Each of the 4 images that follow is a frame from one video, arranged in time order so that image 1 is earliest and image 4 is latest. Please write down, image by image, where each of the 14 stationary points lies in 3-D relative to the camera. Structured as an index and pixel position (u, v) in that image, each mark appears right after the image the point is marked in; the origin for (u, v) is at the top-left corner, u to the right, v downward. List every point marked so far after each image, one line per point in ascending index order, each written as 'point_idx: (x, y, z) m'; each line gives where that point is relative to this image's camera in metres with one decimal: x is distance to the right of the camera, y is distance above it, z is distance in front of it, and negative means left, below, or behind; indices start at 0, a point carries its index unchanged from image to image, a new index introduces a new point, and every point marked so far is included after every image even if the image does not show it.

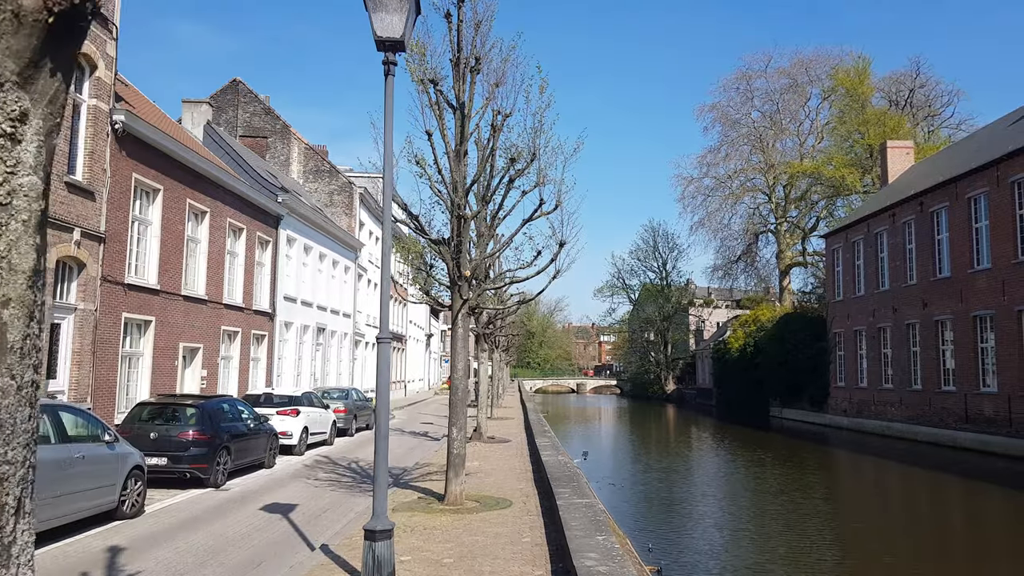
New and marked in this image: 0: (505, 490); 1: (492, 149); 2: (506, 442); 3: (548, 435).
0: (-0.1, -1.7, +8.9) m
1: (-0.2, +1.1, +8.5) m
2: (-0.1, -2.2, +15.1) m
3: (+0.5, -2.0, +14.1) m
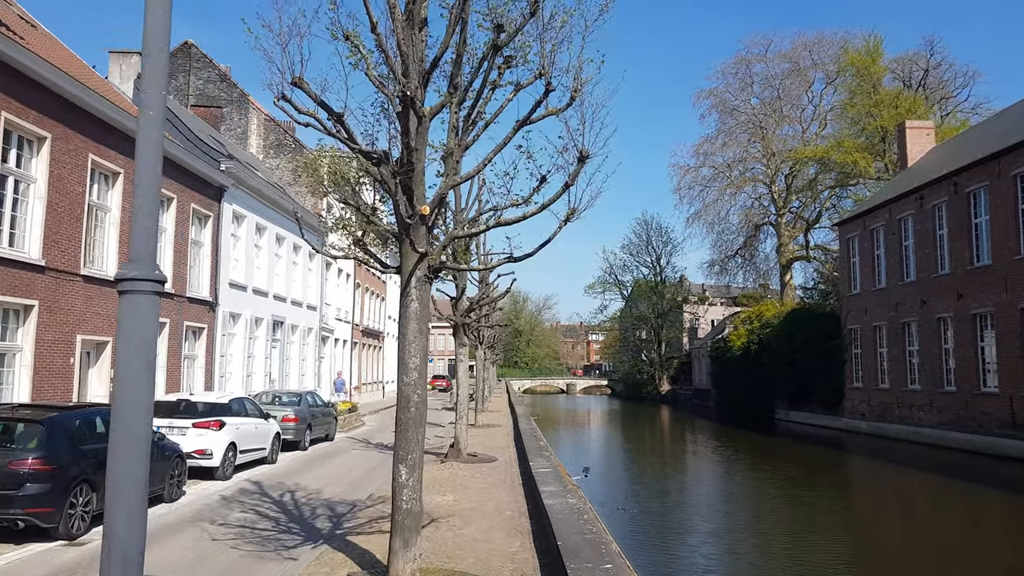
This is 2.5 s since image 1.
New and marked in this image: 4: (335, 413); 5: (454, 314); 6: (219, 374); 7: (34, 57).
0: (-0.1, -1.5, +5.7) m
1: (-0.2, +1.4, +5.3) m
2: (-0.2, -2.0, +11.8) m
3: (+0.4, -1.7, +10.9) m
4: (-2.9, -2.0, +17.4) m
5: (-0.7, -0.3, +12.7) m
6: (-4.9, -1.4, +17.6) m
7: (-4.9, +2.4, +10.9) m
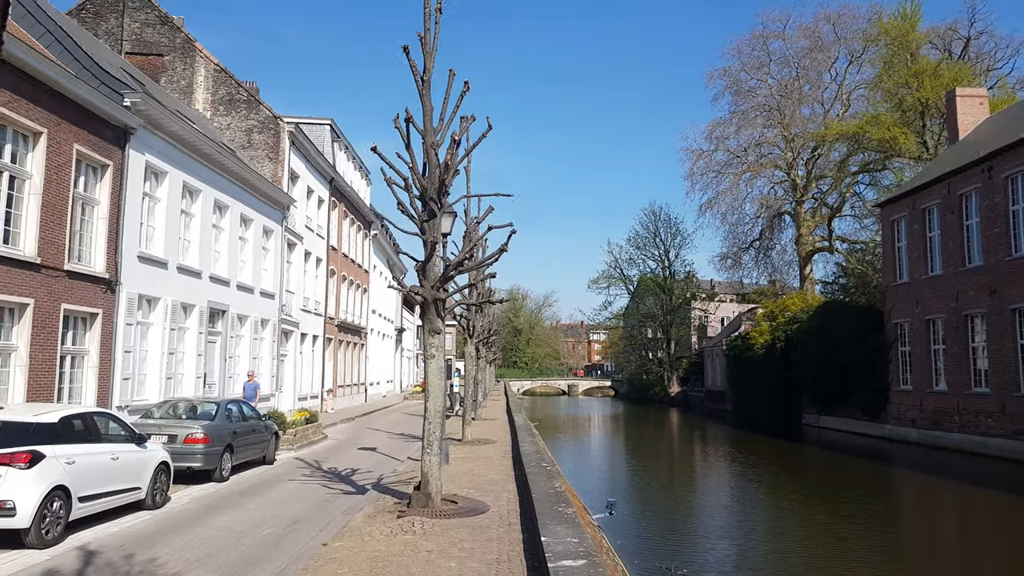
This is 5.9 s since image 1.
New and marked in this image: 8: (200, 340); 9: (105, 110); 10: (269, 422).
0: (-0.1, -1.1, +1.5) m
1: (-0.2, +1.7, +1.0) m
2: (-0.2, -1.6, +7.6) m
3: (+0.3, -1.4, +6.7) m
4: (-3.0, -1.7, +13.1) m
5: (-0.7, 0.0, +8.4) m
6: (-4.9, -1.1, +13.4) m
7: (-5.0, +2.7, +6.7) m
8: (-4.8, -0.8, +16.2) m
9: (-4.9, +2.1, +12.5) m
10: (-3.1, -1.7, +13.2) m
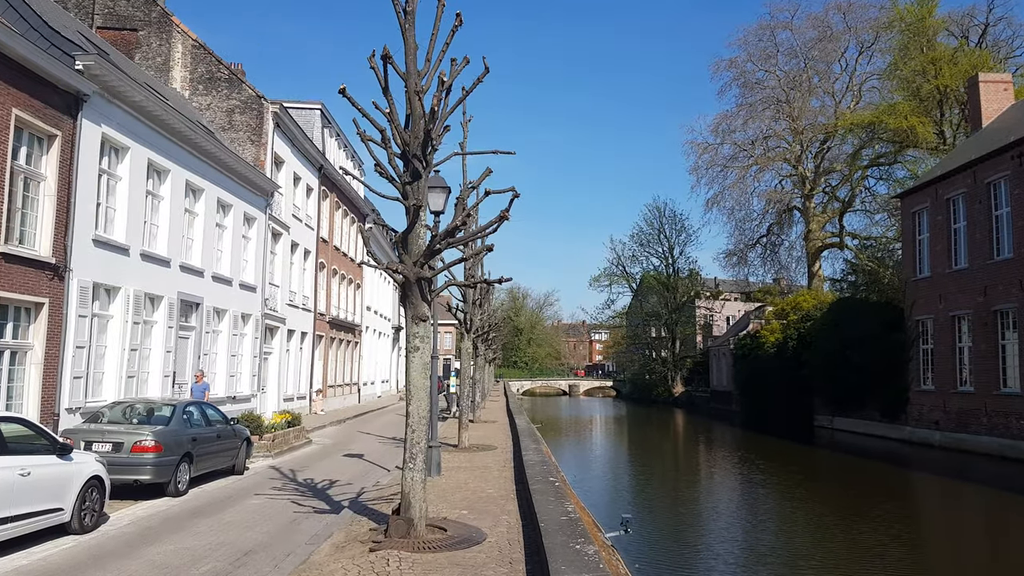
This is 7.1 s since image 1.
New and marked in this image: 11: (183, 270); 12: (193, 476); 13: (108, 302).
0: (-0.1, -1.0, 0.0) m
1: (-0.2, +1.9, -0.5) m
2: (-0.2, -1.5, +6.1) m
3: (+0.4, -1.3, +5.2) m
4: (-2.9, -1.6, +11.6) m
5: (-0.7, +0.2, +6.9) m
6: (-4.9, -1.0, +11.9) m
7: (-4.9, +2.9, +5.2) m
8: (-4.8, -0.7, +14.7) m
9: (-4.8, +2.3, +11.0) m
10: (-3.0, -1.5, +11.7) m
11: (-4.8, +0.3, +15.4) m
12: (-3.0, -1.8, +10.0) m
13: (-4.9, -0.2, +12.9) m
